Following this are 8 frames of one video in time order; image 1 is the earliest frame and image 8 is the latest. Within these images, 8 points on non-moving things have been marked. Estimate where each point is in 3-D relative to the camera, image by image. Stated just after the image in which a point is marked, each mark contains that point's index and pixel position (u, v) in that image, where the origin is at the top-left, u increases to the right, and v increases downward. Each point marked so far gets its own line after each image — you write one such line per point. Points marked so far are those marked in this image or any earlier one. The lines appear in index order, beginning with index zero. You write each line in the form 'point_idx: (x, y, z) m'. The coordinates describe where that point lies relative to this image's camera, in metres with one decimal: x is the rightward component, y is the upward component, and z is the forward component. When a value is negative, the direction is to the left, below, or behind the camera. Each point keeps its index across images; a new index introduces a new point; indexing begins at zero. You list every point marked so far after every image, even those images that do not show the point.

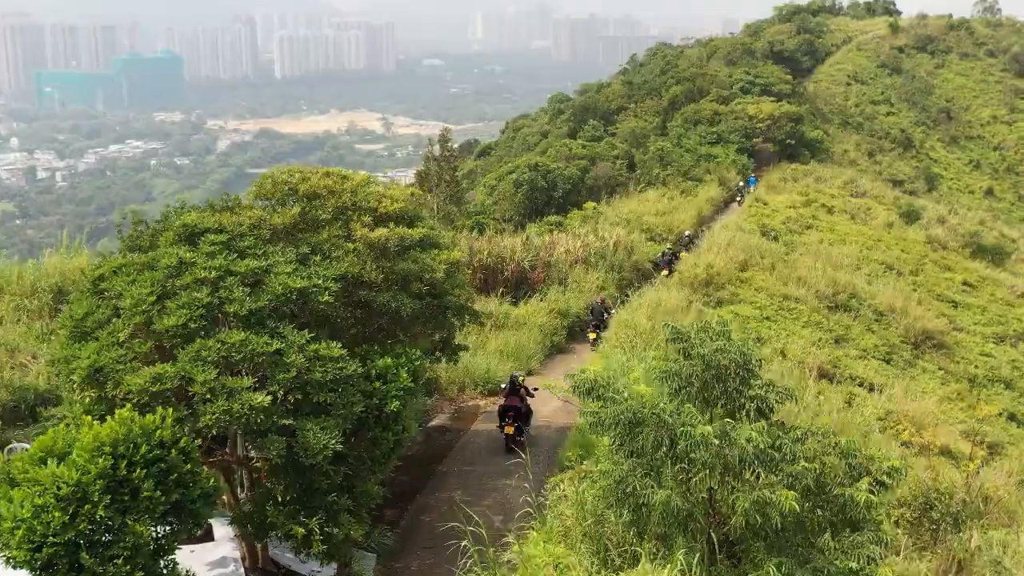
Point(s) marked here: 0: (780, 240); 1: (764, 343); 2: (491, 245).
0: (+4.2, +0.7, +18.1) m
1: (+2.5, -0.6, +11.6) m
2: (-0.2, +0.5, +12.2) m
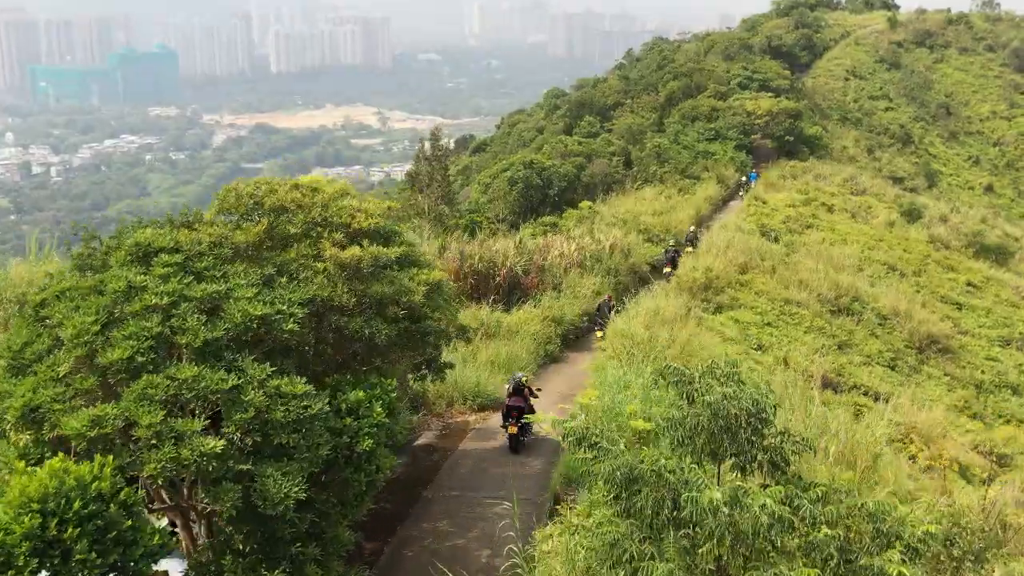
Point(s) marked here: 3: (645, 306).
0: (+4.1, +0.7, +17.7) m
1: (+2.4, -0.6, +11.2) m
2: (-0.3, +0.4, +11.7) m
3: (+1.2, -0.2, +10.6) m
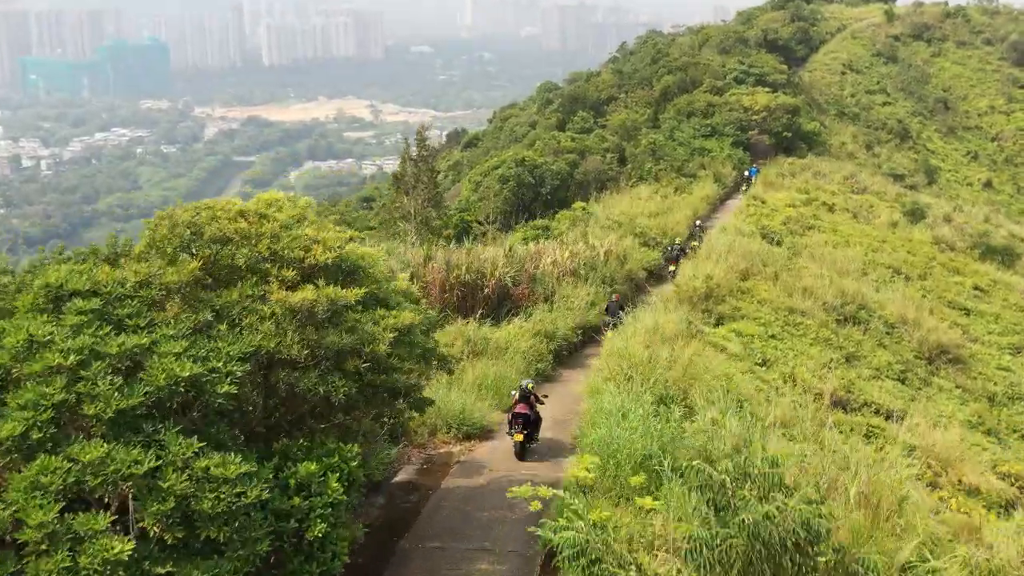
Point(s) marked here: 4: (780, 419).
0: (+3.9, +0.6, +17.0) m
1: (+2.4, -0.7, +10.6) m
2: (-0.4, +0.3, +11.0) m
3: (+1.1, -0.3, +9.9) m
4: (+1.9, -0.9, +8.4) m
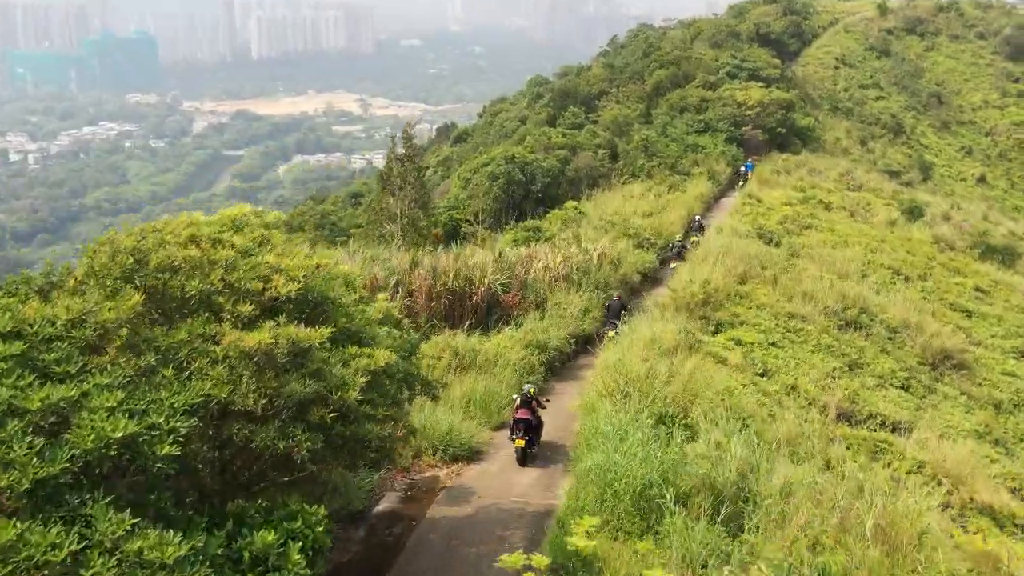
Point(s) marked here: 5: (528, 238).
0: (+3.8, +0.6, +16.6) m
1: (+2.3, -0.8, +10.1) m
2: (-0.5, +0.2, +10.6) m
3: (+1.0, -0.4, +9.5) m
4: (+1.9, -1.0, +7.9) m
5: (+0.2, +0.6, +14.4) m
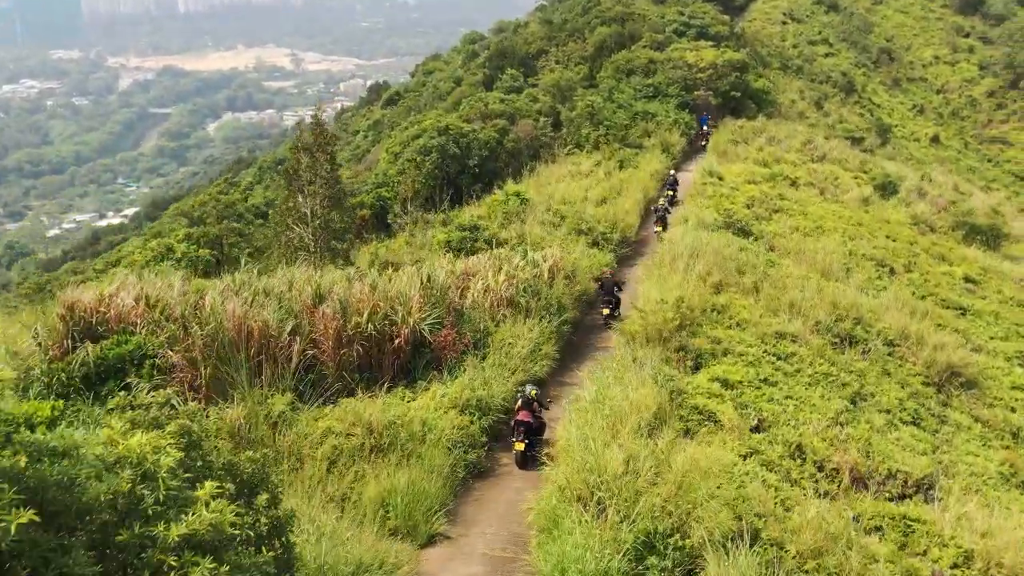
0: (+3.0, +0.6, +14.6) m
1: (+1.8, -1.0, +8.1) m
2: (-1.0, 0.0, +8.4) m
3: (+0.6, -0.7, +7.4) m
4: (+1.5, -1.3, +5.9) m
5: (-0.5, +0.5, +12.2) m
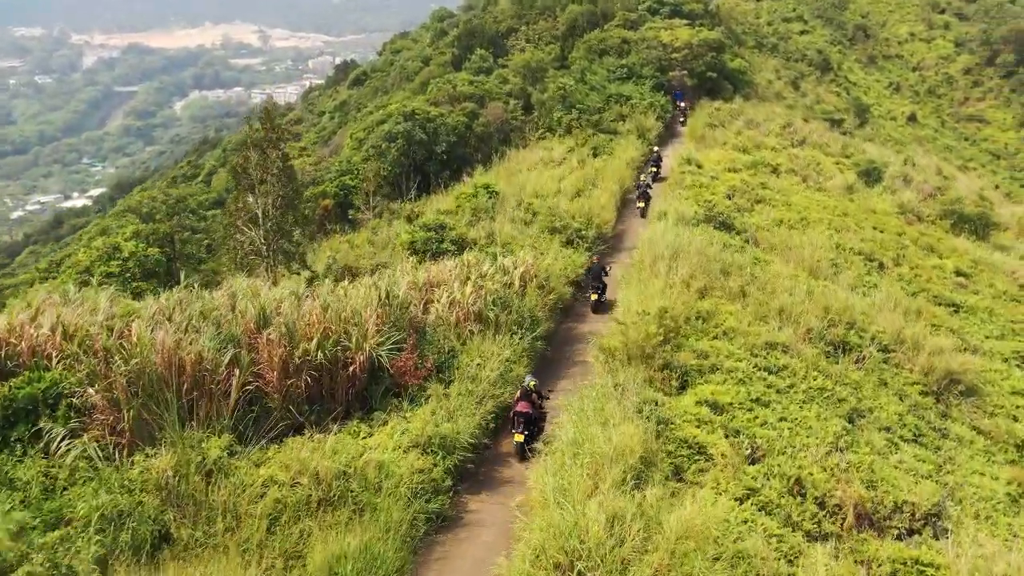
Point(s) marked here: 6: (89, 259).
0: (+2.6, +0.7, +13.8) m
1: (+1.6, -1.1, +7.3) m
2: (-1.2, -0.2, +7.5) m
3: (+0.4, -0.8, +6.6) m
4: (+1.4, -1.5, +5.1) m
5: (-0.8, +0.4, +11.4) m
6: (-5.1, +0.4, +13.9) m
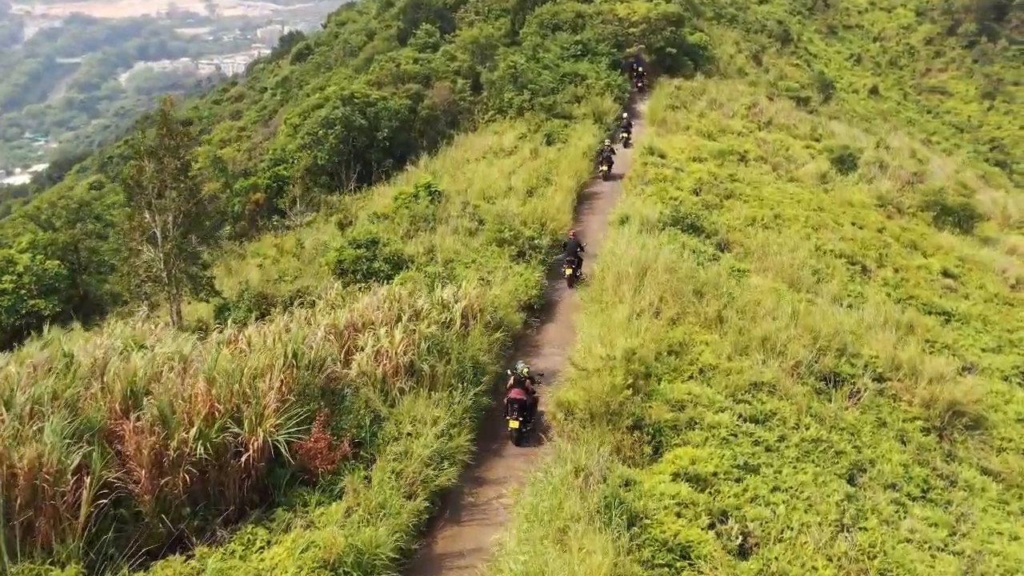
0: (+2.0, +0.6, +12.4) m
1: (+1.3, -1.4, +5.9) m
2: (-1.5, -0.5, +6.0) m
3: (+0.1, -1.1, +5.1) m
4: (+1.2, -1.9, +3.8) m
5: (-1.3, +0.2, +9.8) m
6: (-5.6, +0.1, +12.2) m
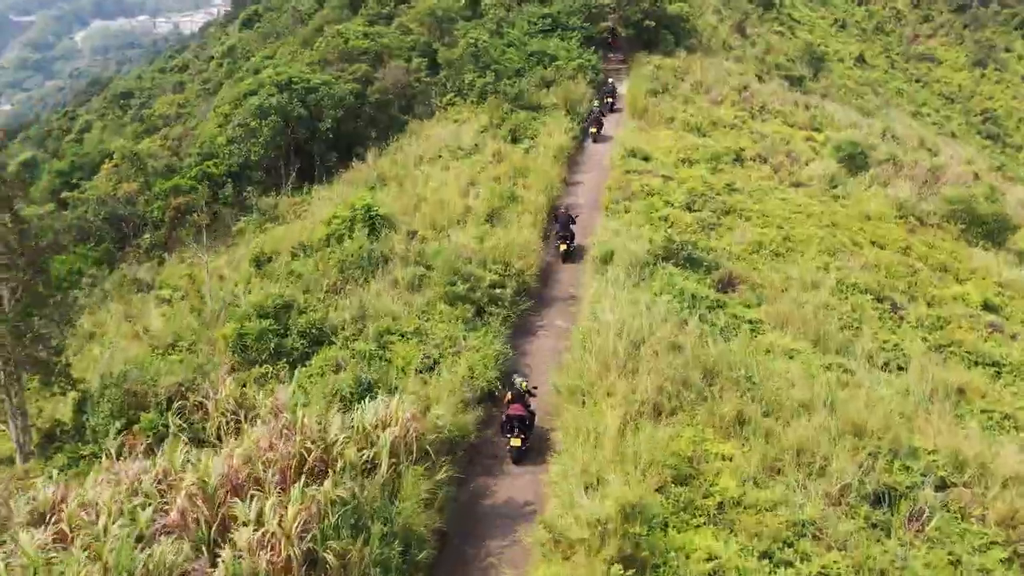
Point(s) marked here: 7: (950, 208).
0: (+1.7, +0.1, +10.1) m
1: (+1.1, -2.1, +3.7) m
2: (-1.7, -1.2, +3.7) m
3: (0.0, -1.8, +2.9) m
4: (+1.0, -2.6, +1.6) m
5: (-1.6, -0.3, +7.5) m
6: (-6.0, -0.4, +9.8) m
7: (+5.3, +1.0, +14.0) m
